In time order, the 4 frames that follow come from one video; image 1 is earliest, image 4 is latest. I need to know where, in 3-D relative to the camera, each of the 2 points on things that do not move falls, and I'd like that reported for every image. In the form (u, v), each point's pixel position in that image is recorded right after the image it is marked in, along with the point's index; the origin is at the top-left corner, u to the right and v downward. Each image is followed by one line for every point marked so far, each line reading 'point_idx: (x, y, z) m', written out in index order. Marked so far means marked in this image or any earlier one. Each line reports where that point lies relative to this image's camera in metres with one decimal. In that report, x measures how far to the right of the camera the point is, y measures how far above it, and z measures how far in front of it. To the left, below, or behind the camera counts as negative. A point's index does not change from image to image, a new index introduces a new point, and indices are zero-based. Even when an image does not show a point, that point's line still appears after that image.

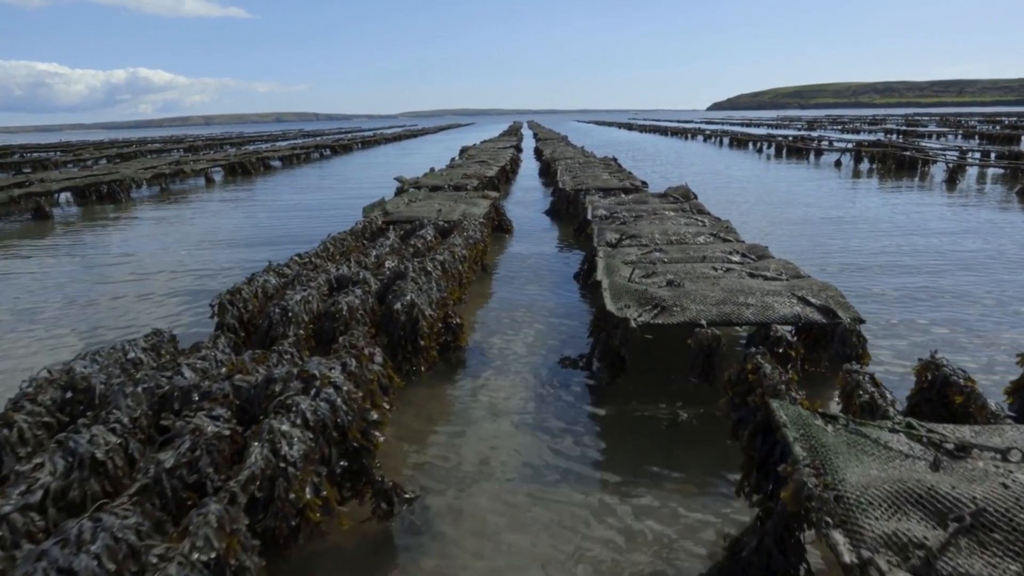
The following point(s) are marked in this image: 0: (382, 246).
0: (-2.8, +0.8, +10.3) m
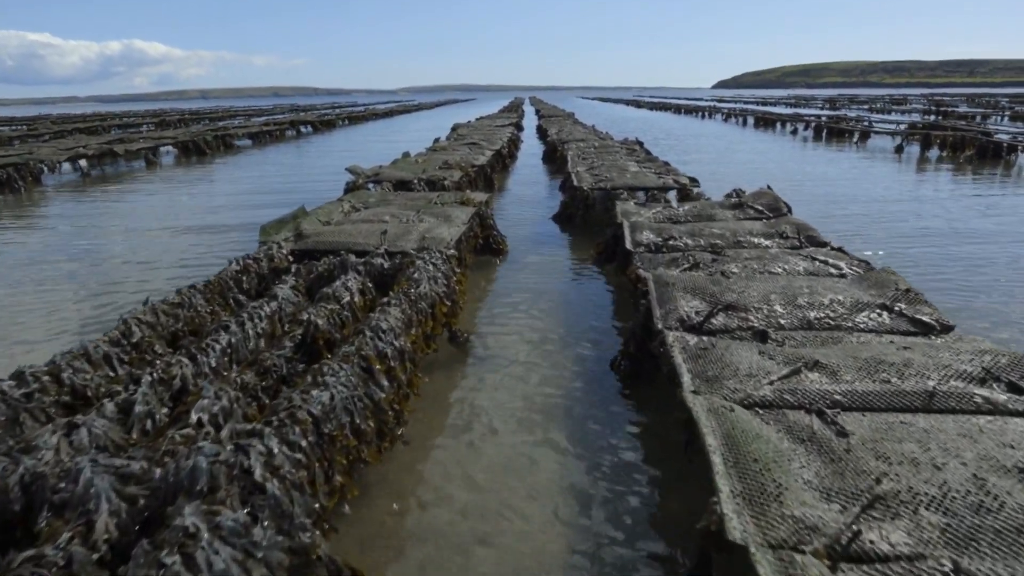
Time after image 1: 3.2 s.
0: (-2.9, -0.4, +5.4) m
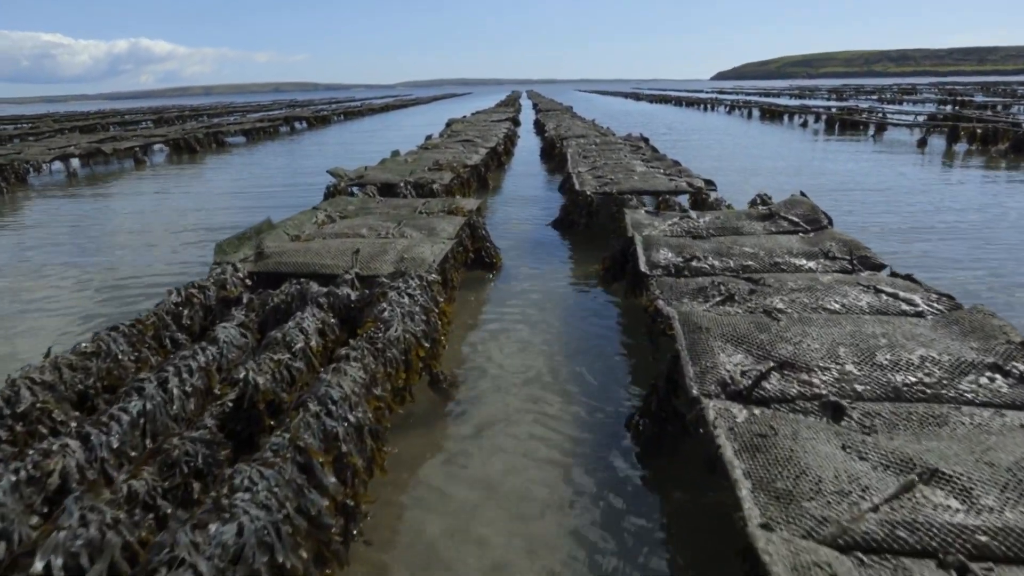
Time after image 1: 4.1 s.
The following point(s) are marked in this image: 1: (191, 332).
0: (-3.0, -0.9, +4.1) m
1: (-3.8, -0.5, +6.0) m
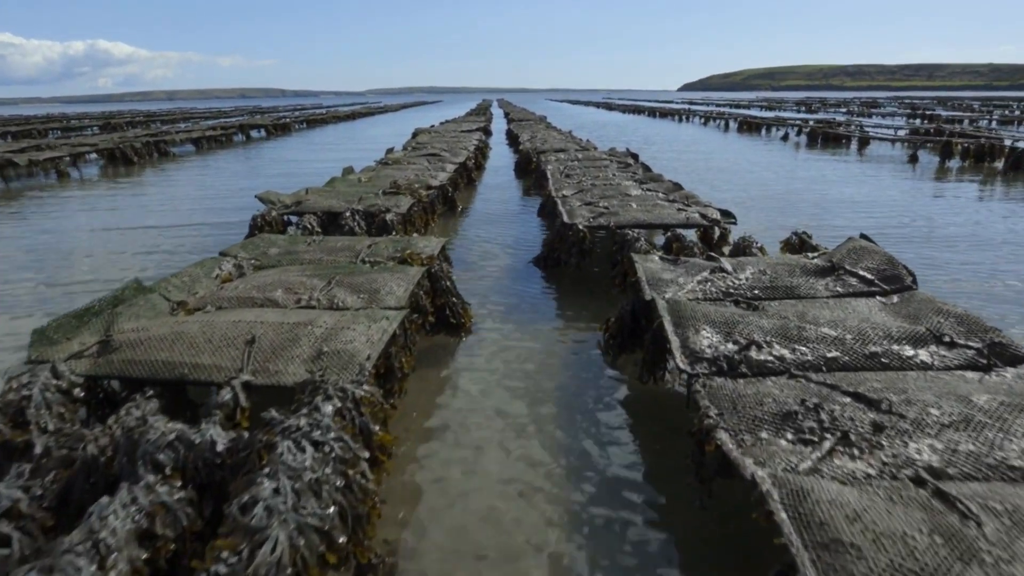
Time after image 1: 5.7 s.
0: (-3.1, -1.9, +1.6) m
1: (-3.9, -1.5, +3.4) m
